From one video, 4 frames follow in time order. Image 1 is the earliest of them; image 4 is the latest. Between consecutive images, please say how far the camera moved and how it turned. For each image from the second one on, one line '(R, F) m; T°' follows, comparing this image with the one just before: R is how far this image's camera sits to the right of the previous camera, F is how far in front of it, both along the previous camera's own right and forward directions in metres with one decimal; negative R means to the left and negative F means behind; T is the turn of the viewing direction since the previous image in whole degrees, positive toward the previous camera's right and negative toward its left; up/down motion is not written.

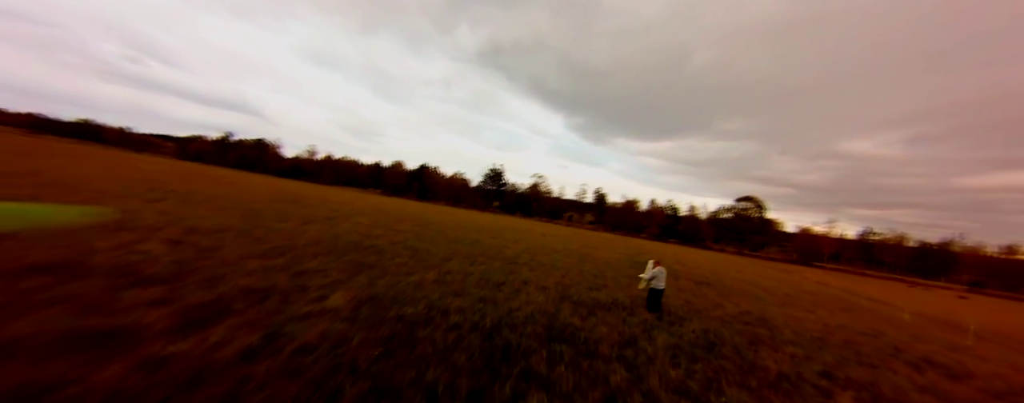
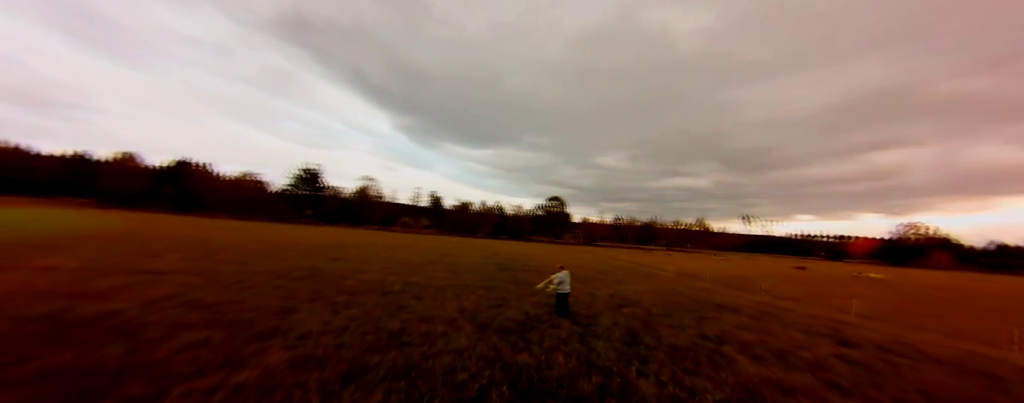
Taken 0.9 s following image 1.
(-2.6, +3.4) m; +33°
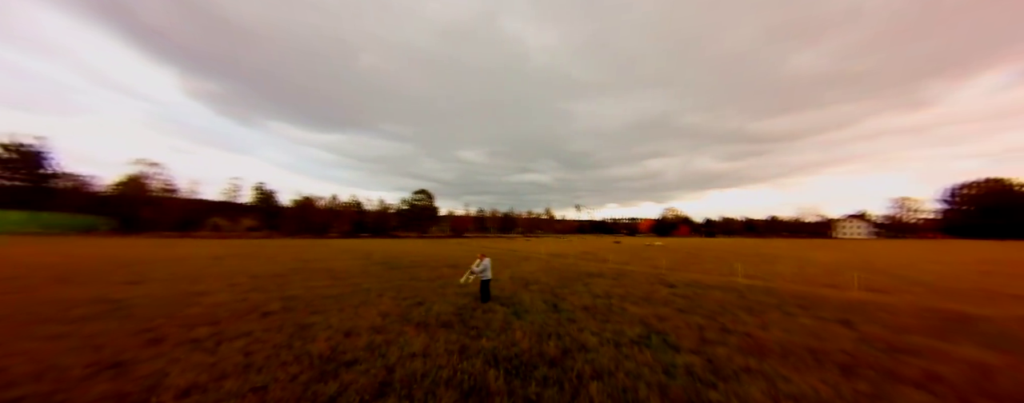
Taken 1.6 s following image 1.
(-3.0, +0.3) m; +27°
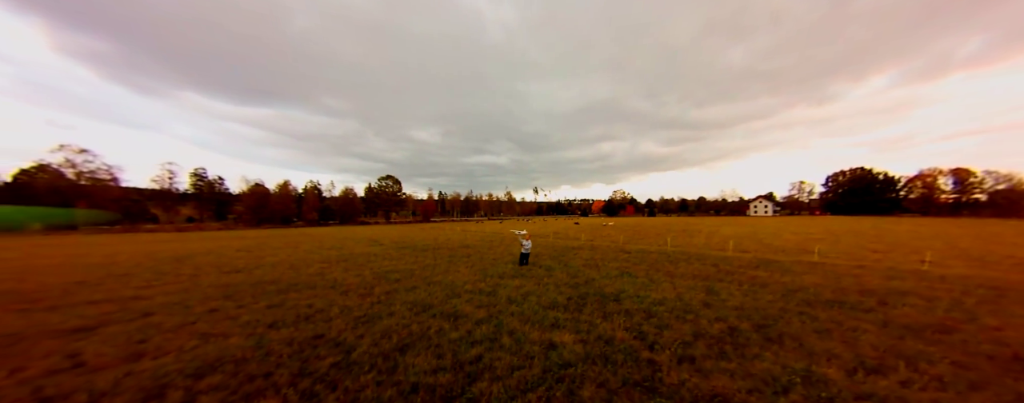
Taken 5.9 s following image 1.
(-5.8, -8.3) m; +9°
